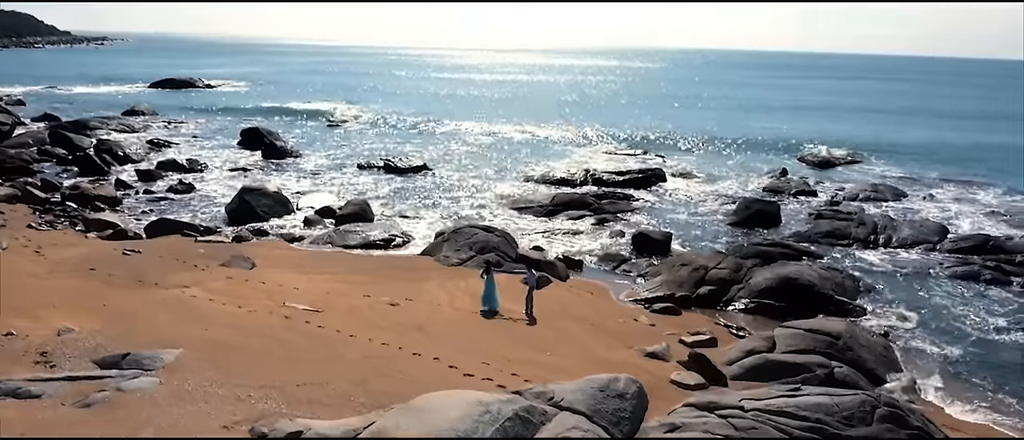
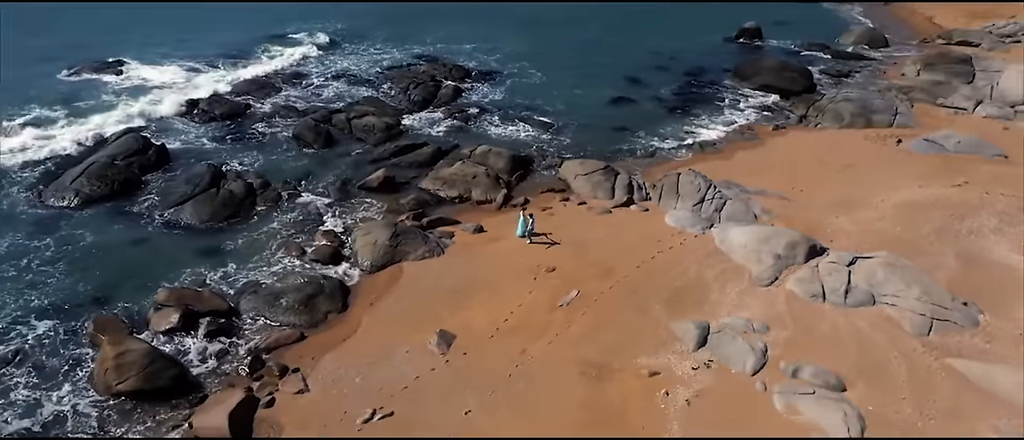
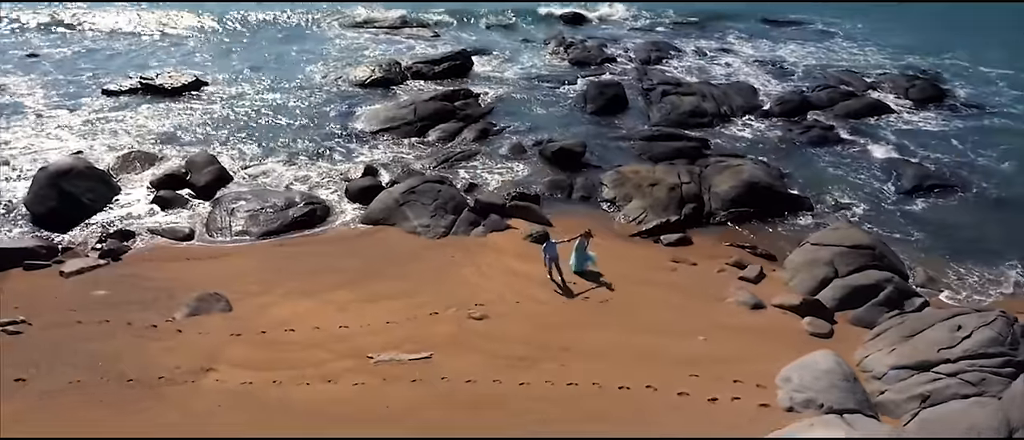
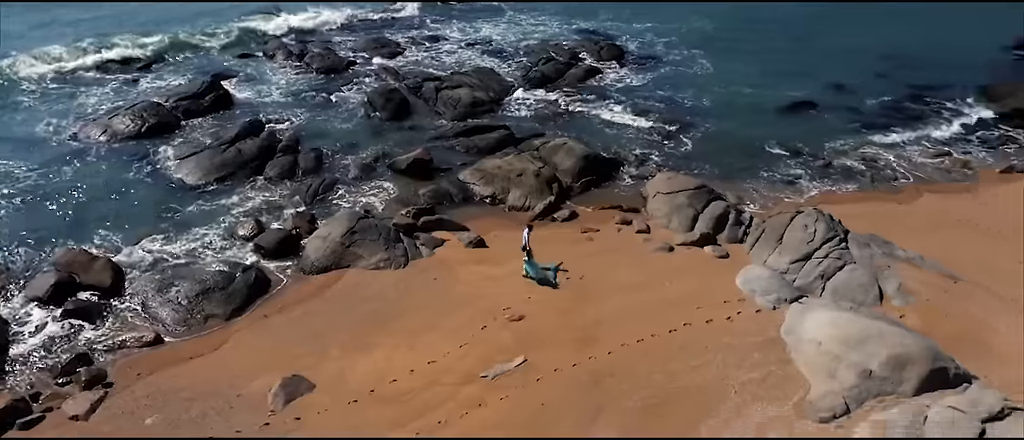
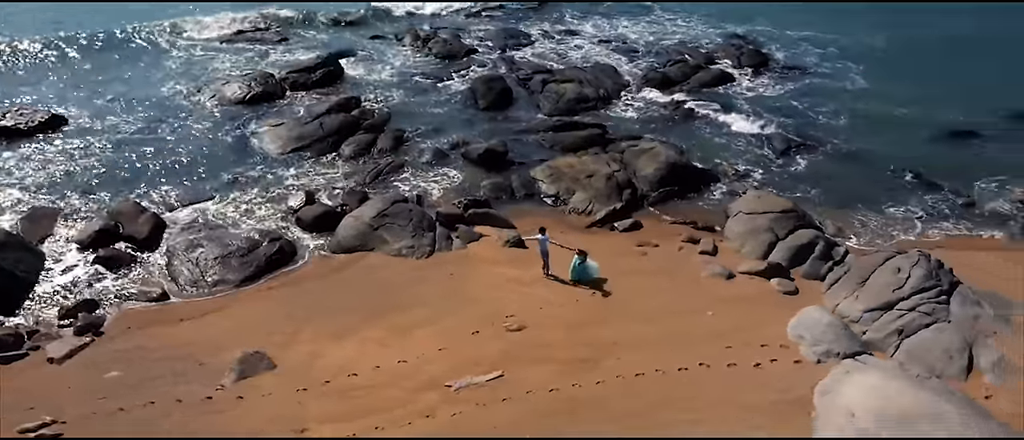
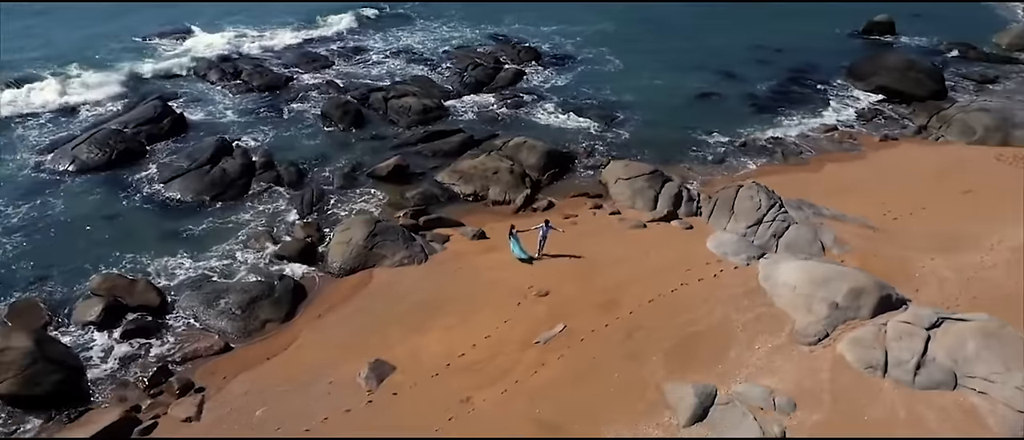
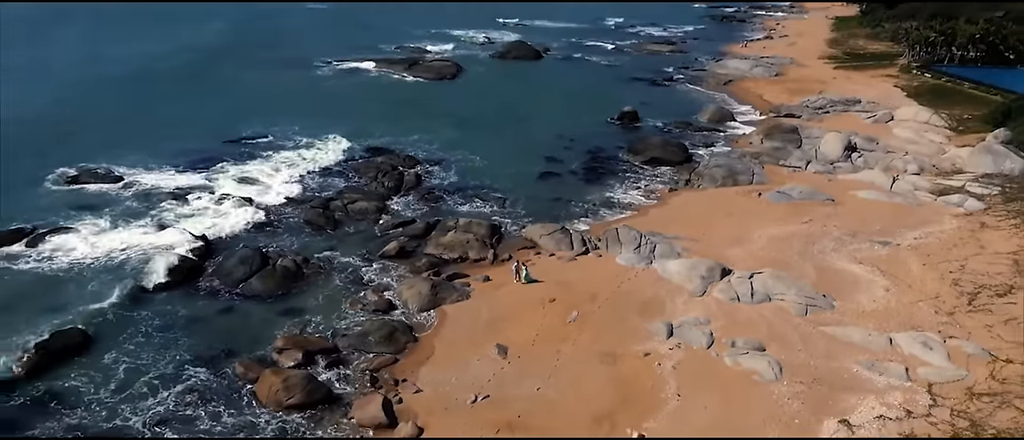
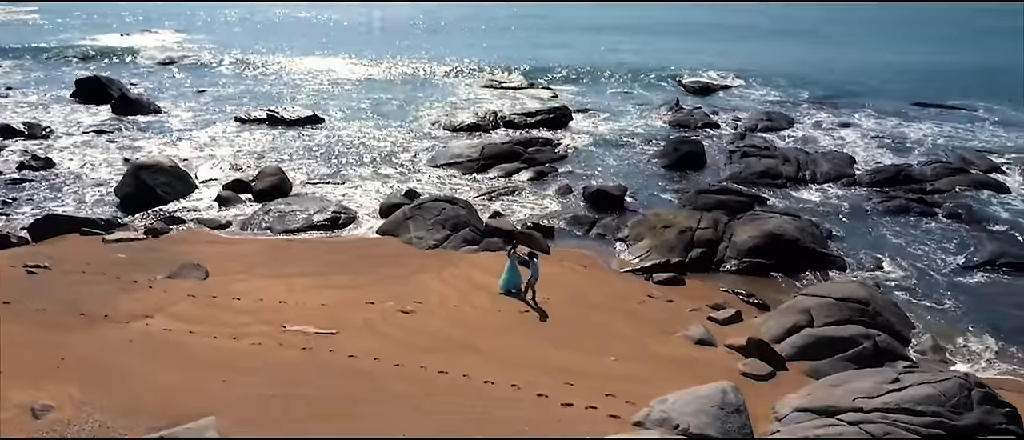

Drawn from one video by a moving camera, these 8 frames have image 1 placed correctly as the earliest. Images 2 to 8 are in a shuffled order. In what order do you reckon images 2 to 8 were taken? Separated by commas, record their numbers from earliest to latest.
8, 3, 5, 4, 6, 2, 7
